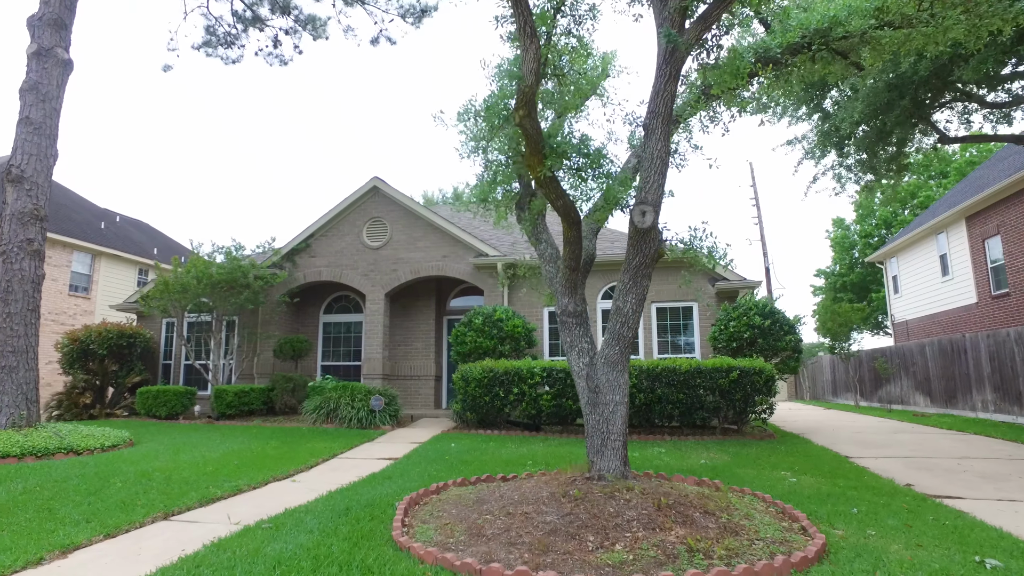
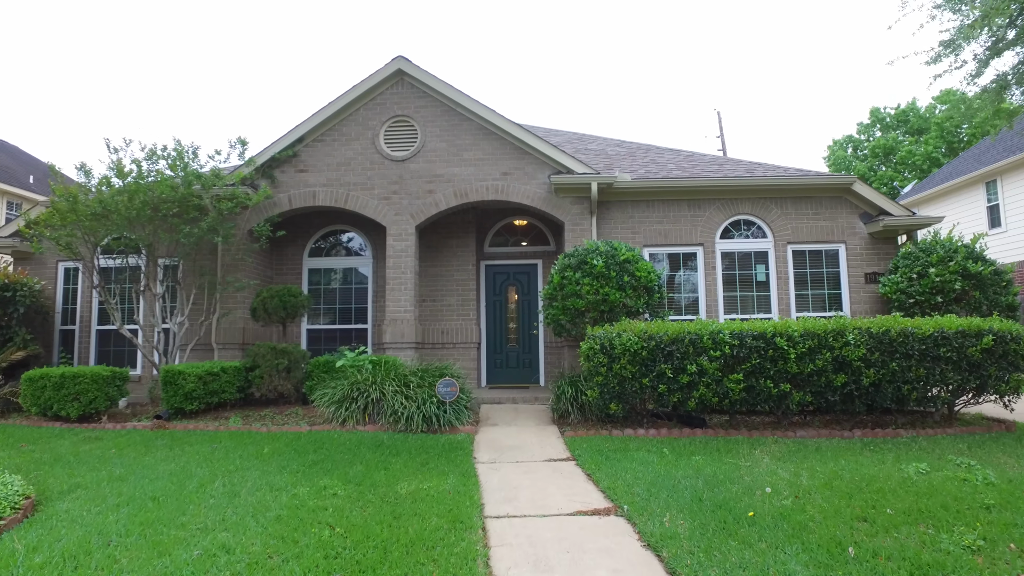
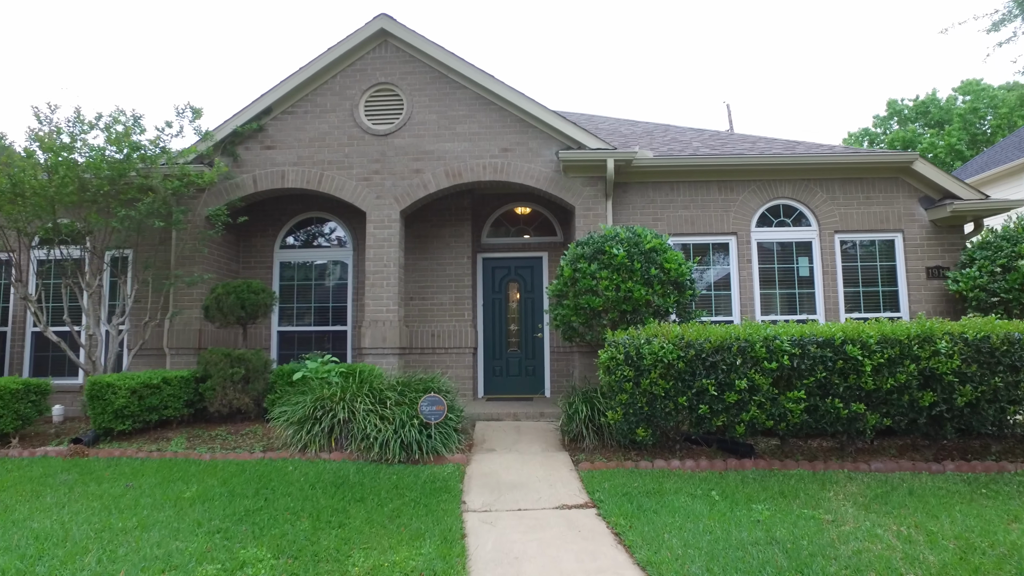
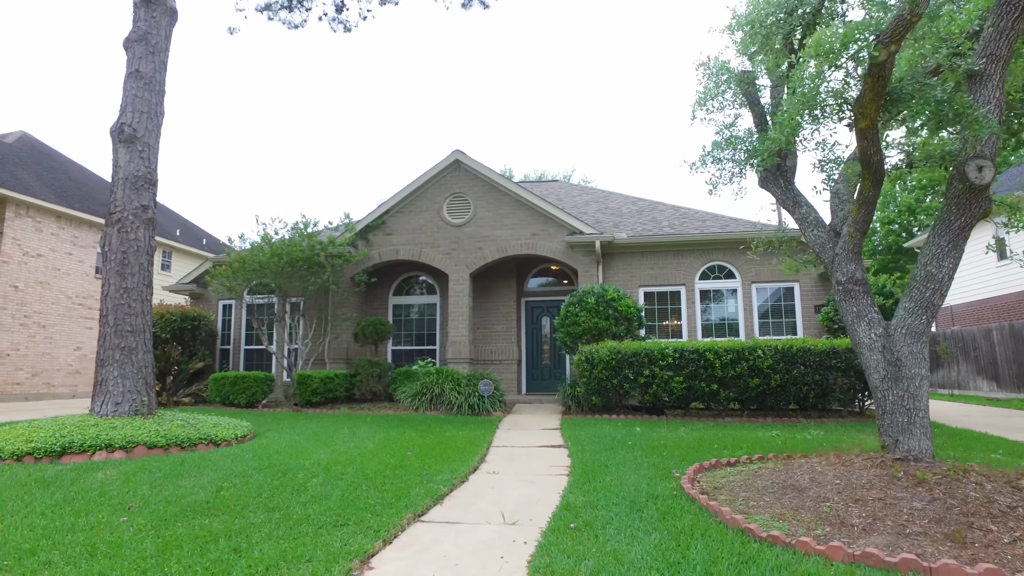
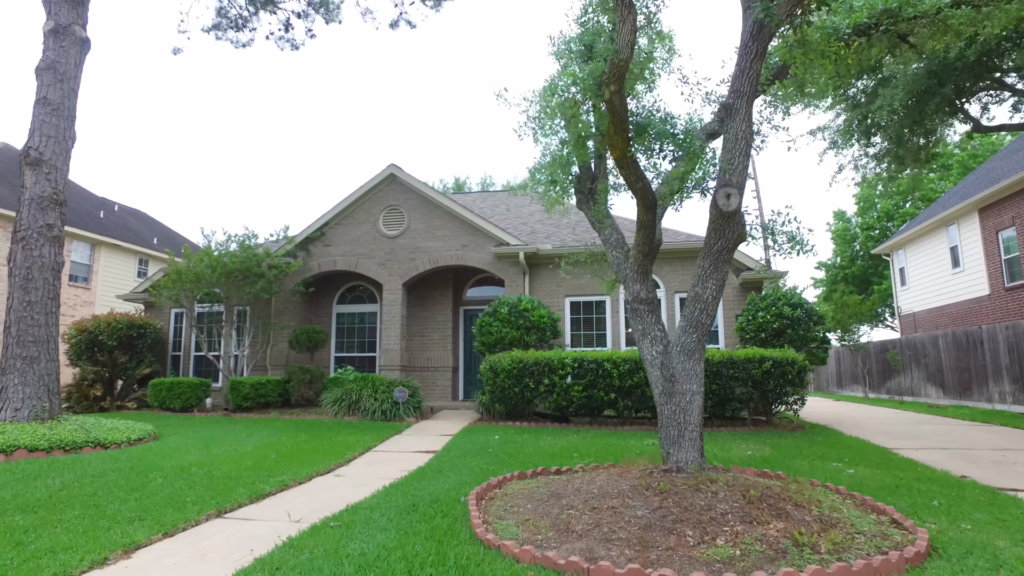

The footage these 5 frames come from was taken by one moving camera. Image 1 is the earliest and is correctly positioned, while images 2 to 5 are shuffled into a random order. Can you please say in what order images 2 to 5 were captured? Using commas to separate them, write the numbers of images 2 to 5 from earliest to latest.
5, 4, 2, 3
